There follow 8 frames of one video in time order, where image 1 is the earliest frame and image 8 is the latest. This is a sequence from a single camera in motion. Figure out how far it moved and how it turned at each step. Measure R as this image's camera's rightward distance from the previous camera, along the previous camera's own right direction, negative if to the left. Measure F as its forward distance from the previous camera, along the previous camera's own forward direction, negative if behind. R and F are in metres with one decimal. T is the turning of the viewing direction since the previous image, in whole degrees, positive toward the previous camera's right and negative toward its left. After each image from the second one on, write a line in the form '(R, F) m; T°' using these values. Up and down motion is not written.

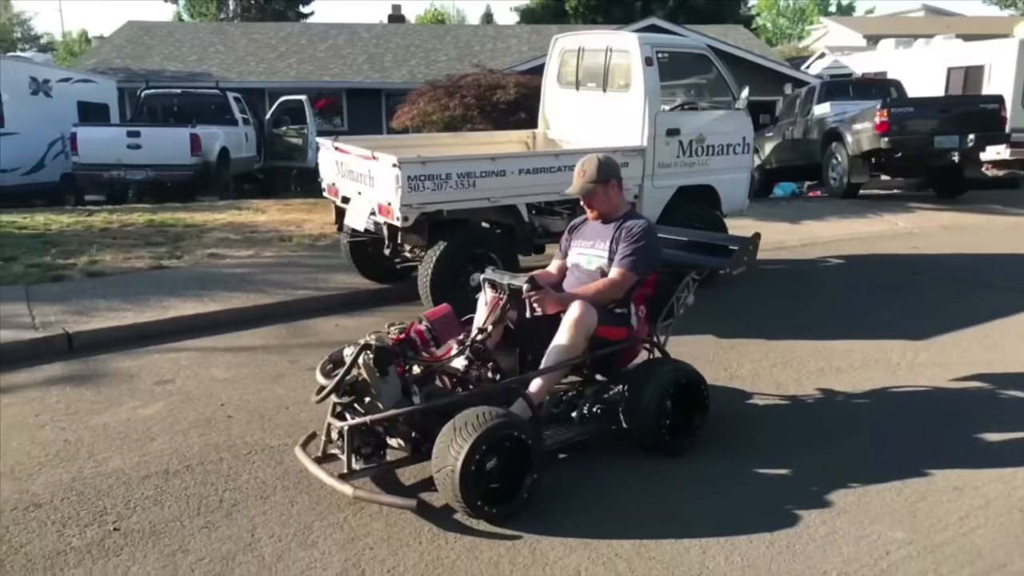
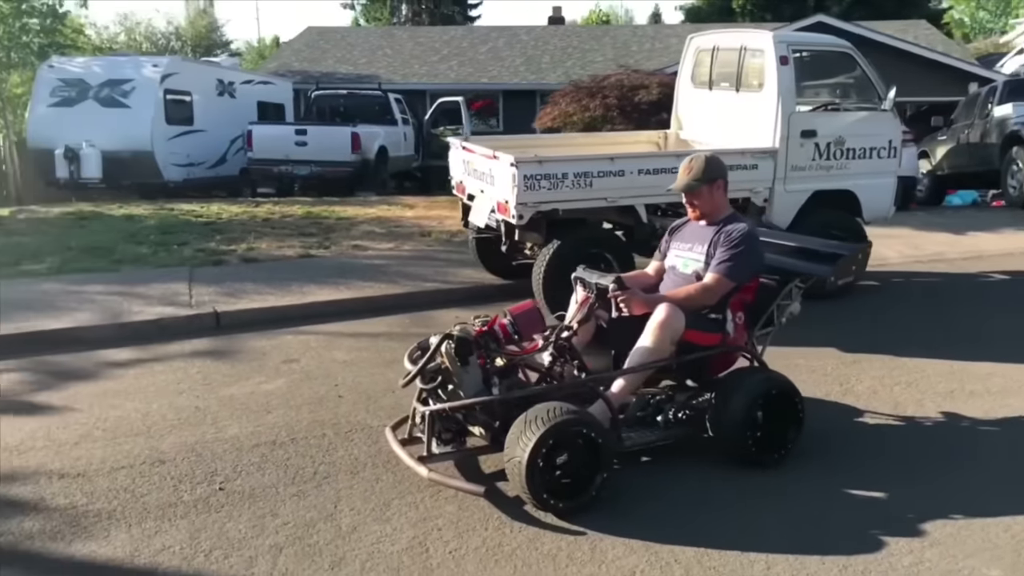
(+0.4, 0.0) m; -11°
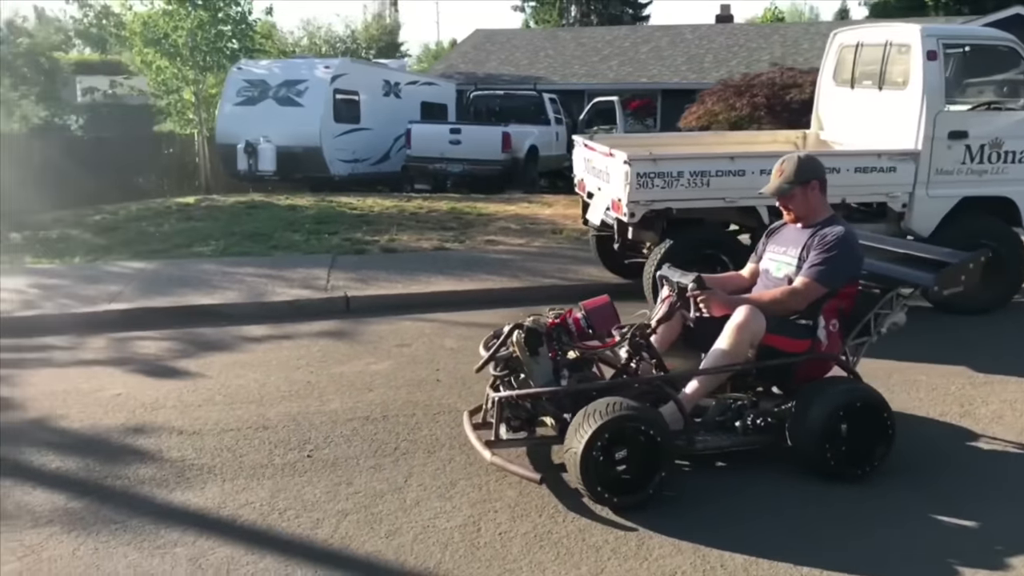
(+0.5, 0.0) m; -11°
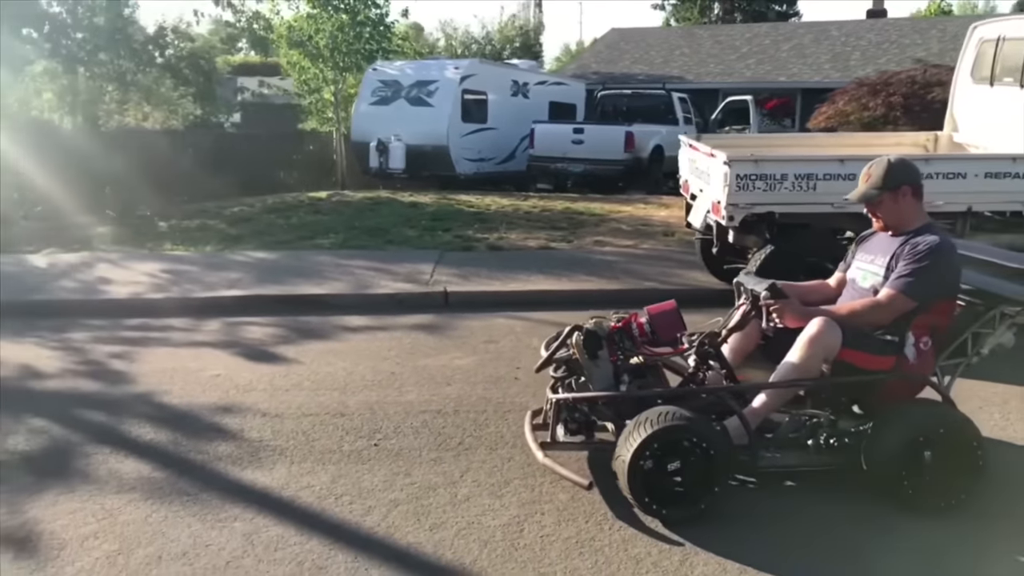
(+0.4, +0.1) m; -9°
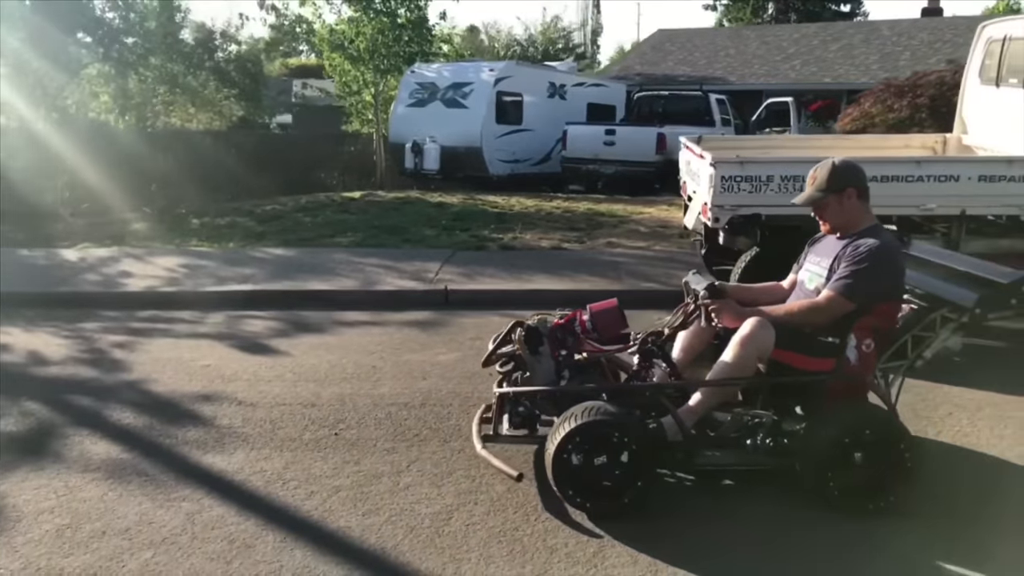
(+0.7, -0.1) m; -4°
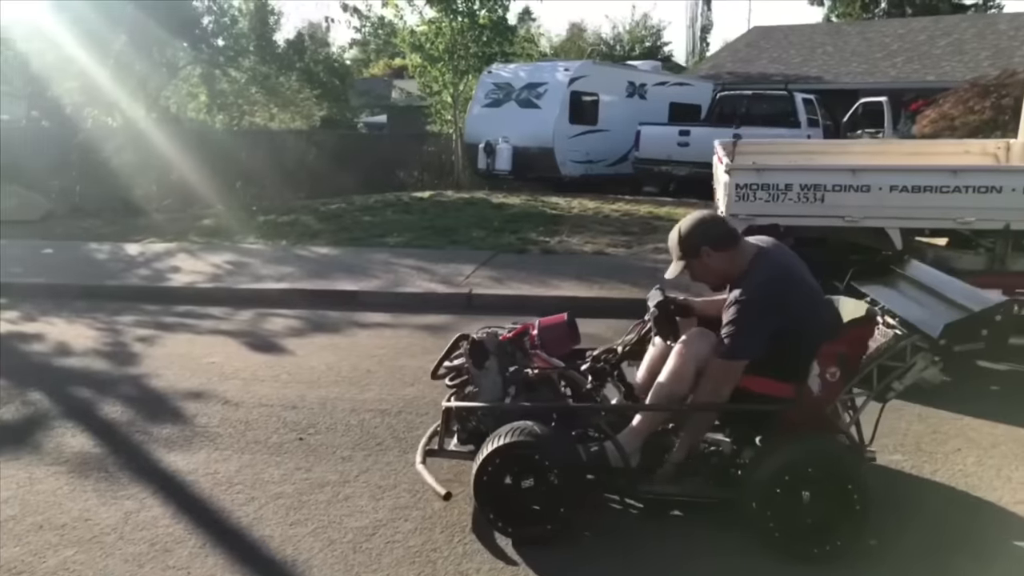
(+0.9, +0.2) m; -7°
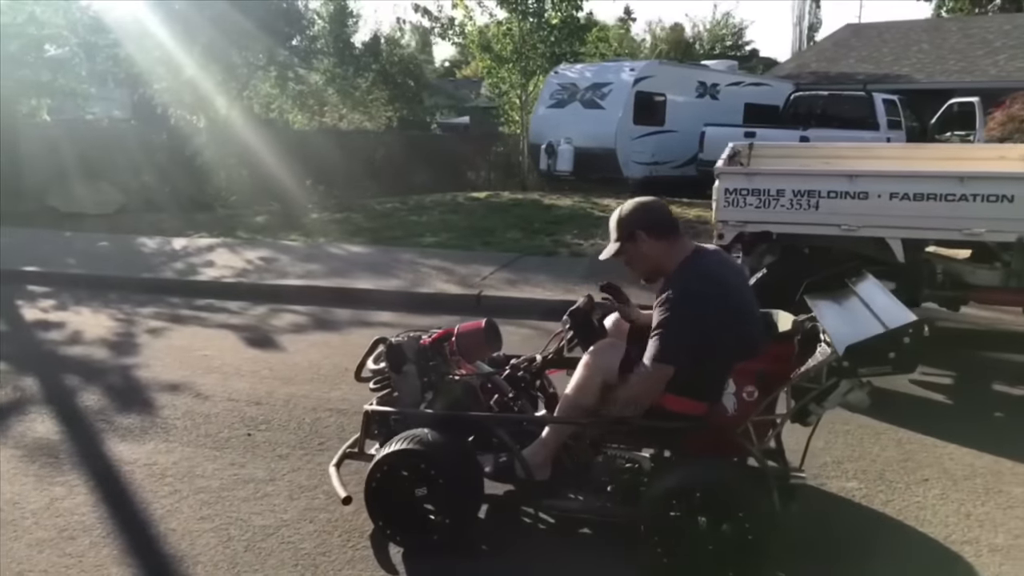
(+1.0, +0.2) m; -7°
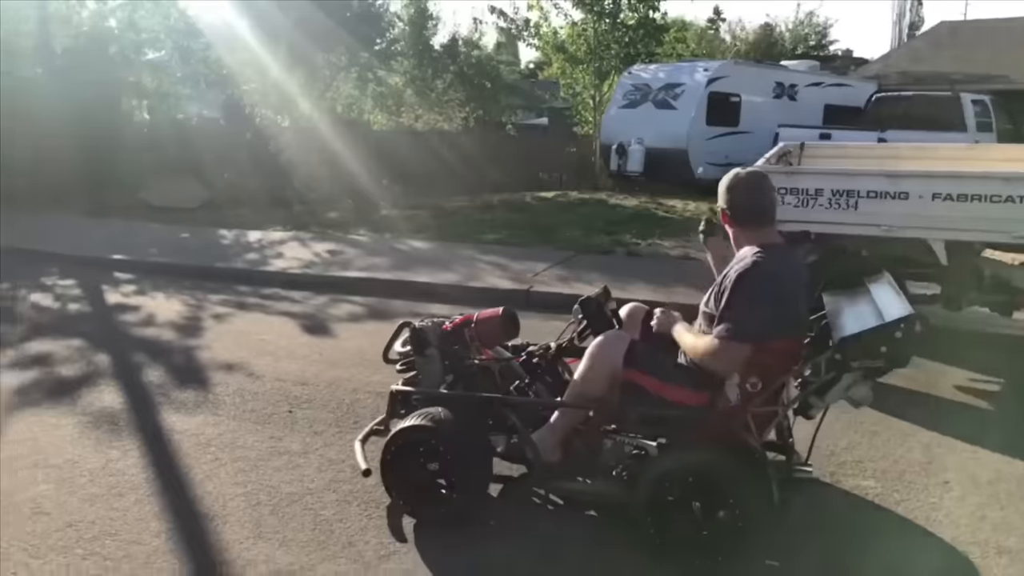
(+0.4, -0.2) m; -6°
